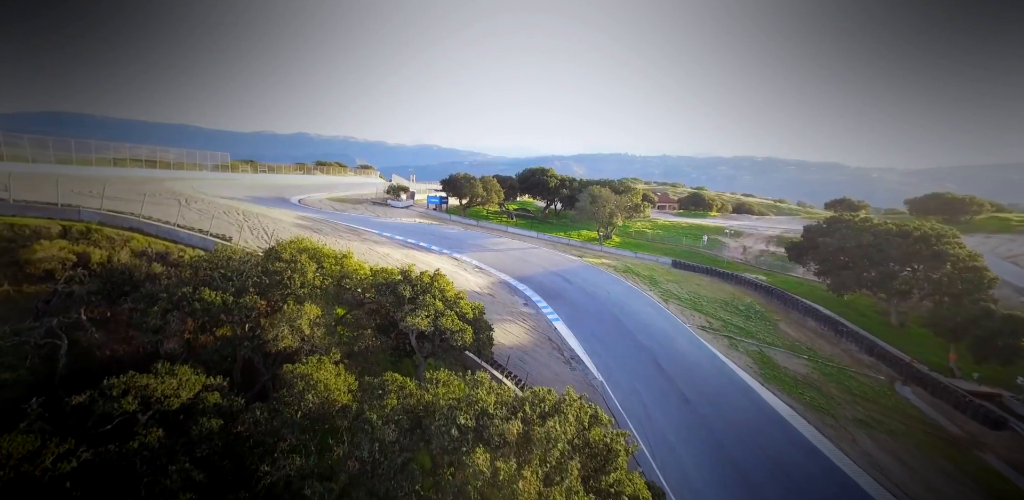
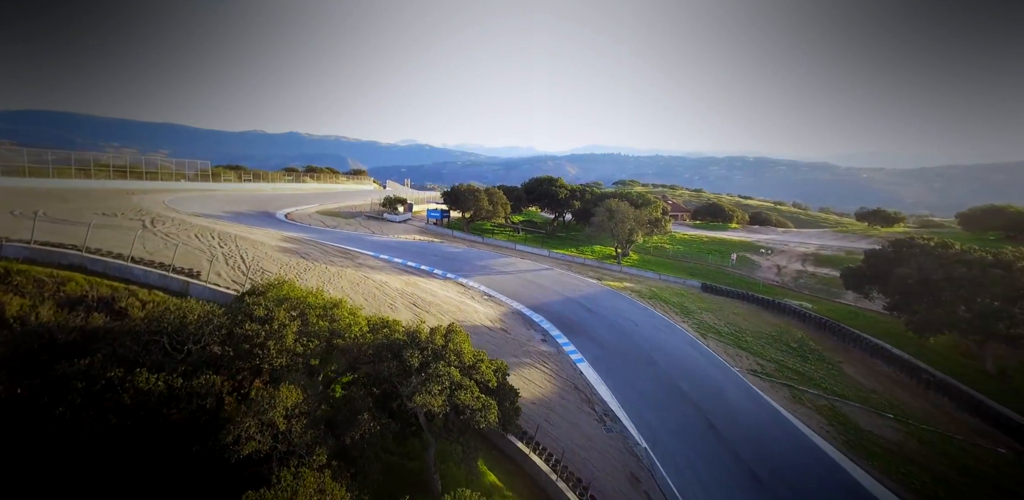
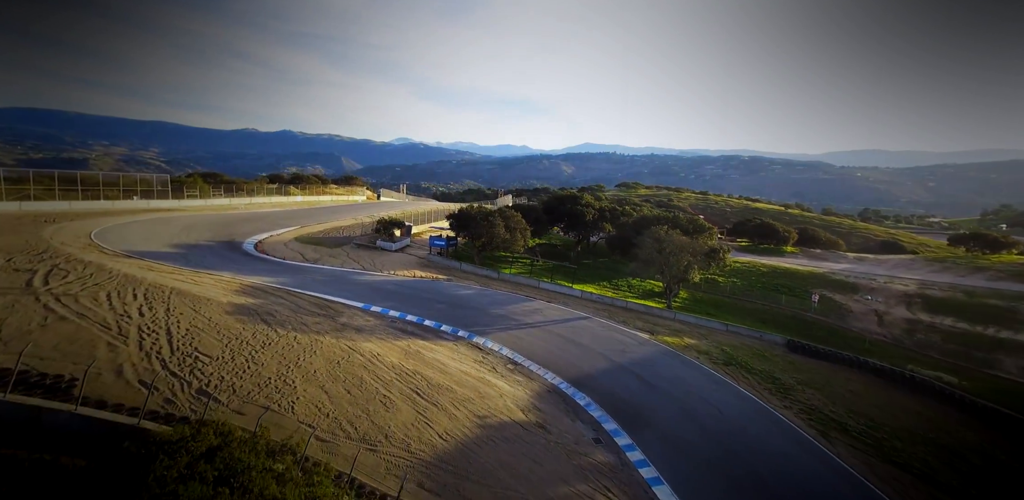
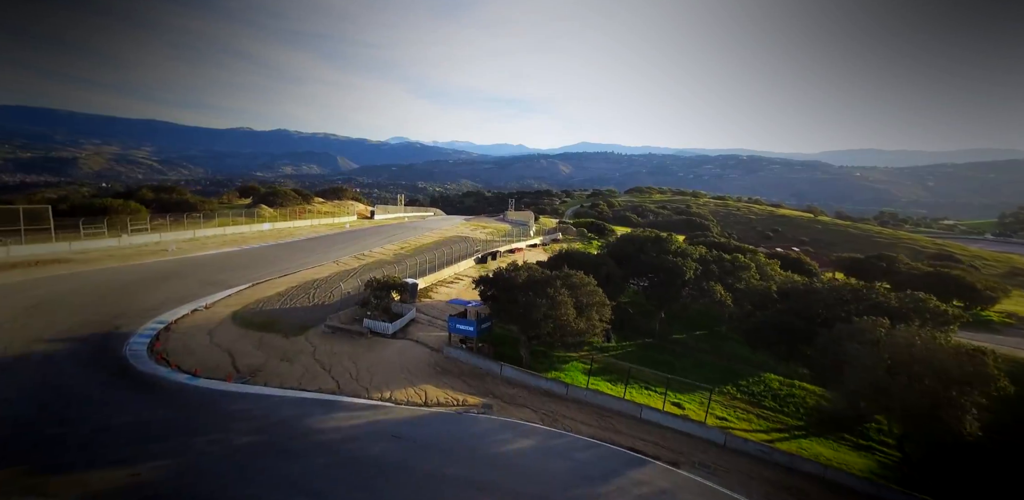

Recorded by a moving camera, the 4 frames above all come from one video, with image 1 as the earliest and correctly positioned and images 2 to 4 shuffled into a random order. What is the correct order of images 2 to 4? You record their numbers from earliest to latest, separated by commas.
2, 3, 4
